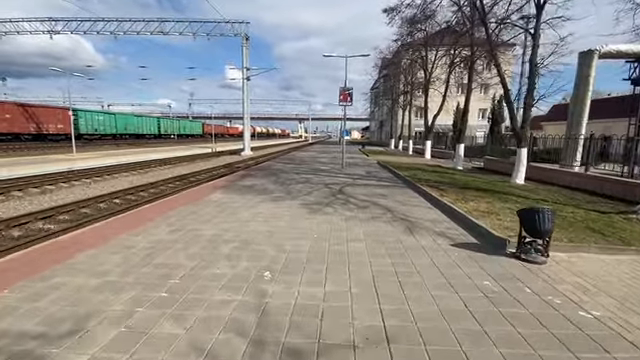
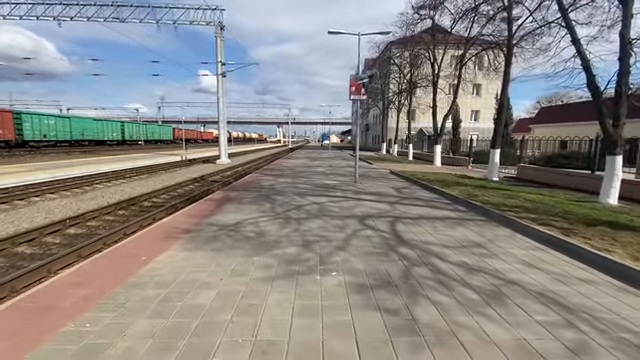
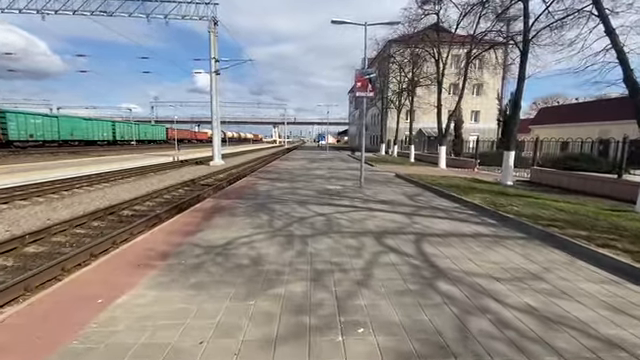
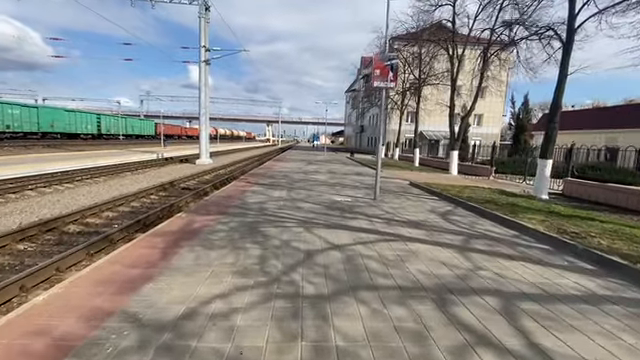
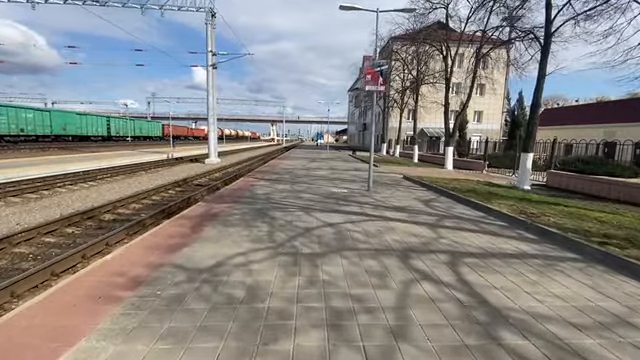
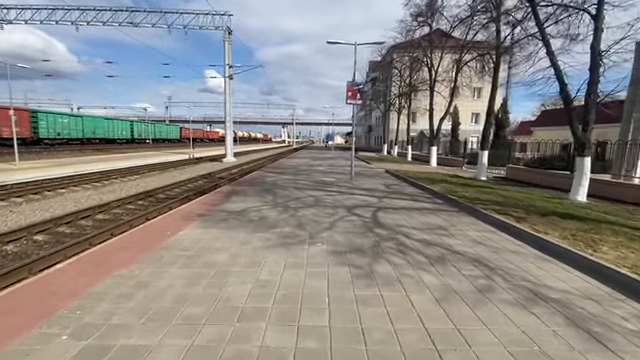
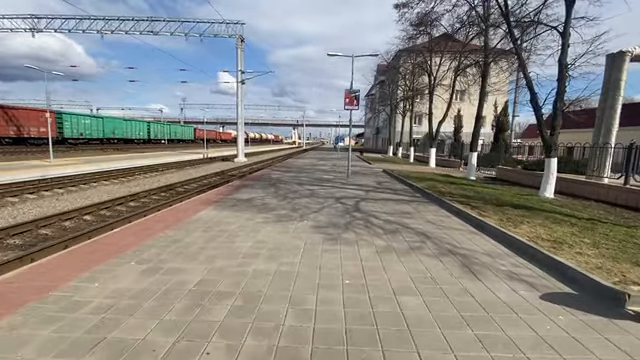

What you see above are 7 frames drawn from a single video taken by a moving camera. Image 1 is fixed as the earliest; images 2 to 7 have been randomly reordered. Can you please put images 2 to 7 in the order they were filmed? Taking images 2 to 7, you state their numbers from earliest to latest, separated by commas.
7, 6, 2, 3, 5, 4
